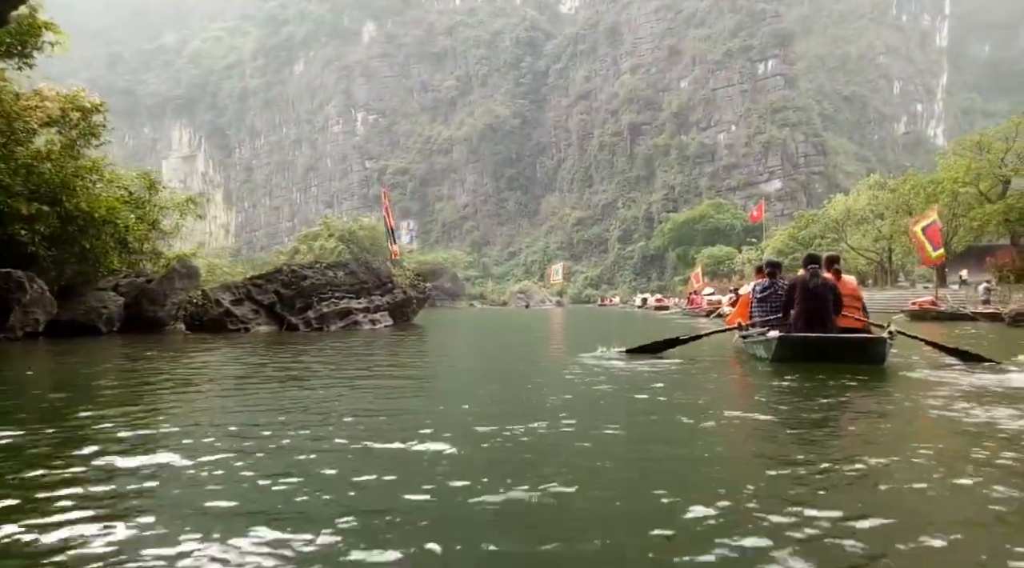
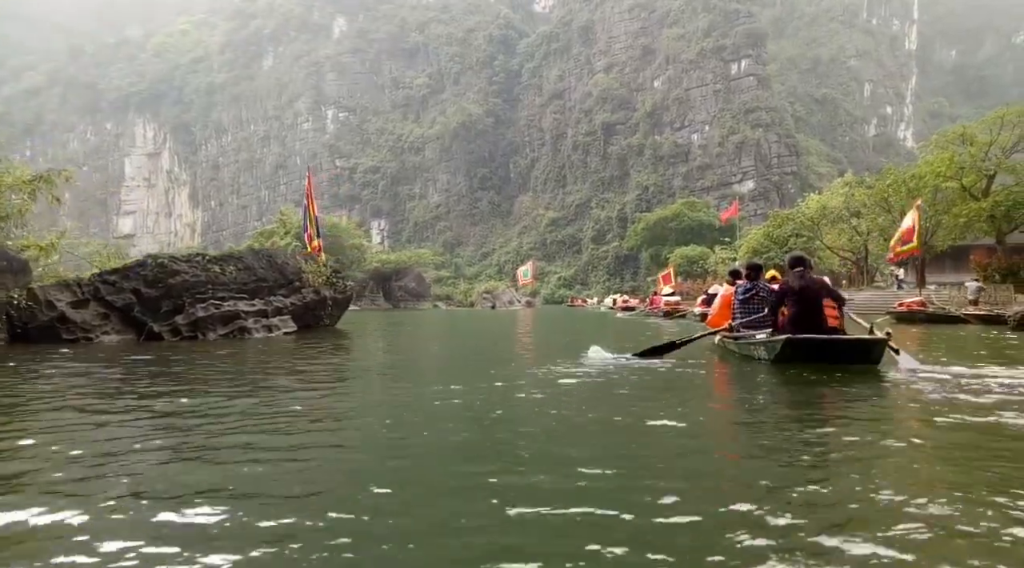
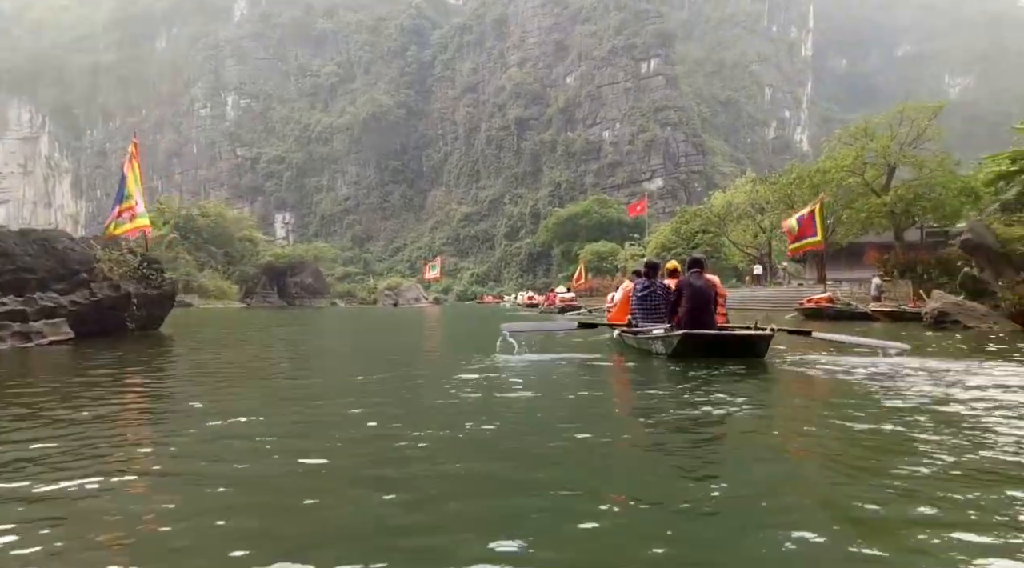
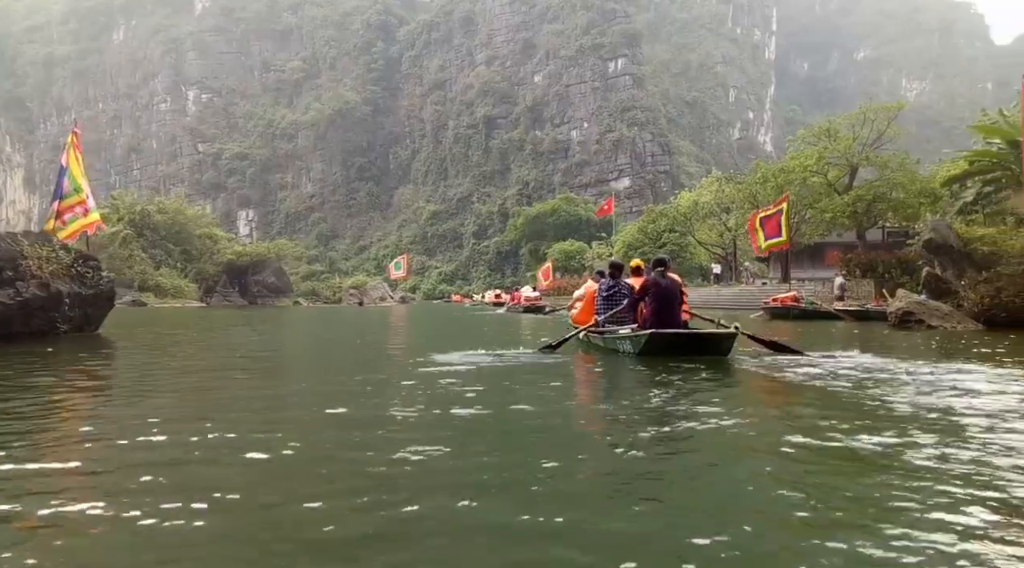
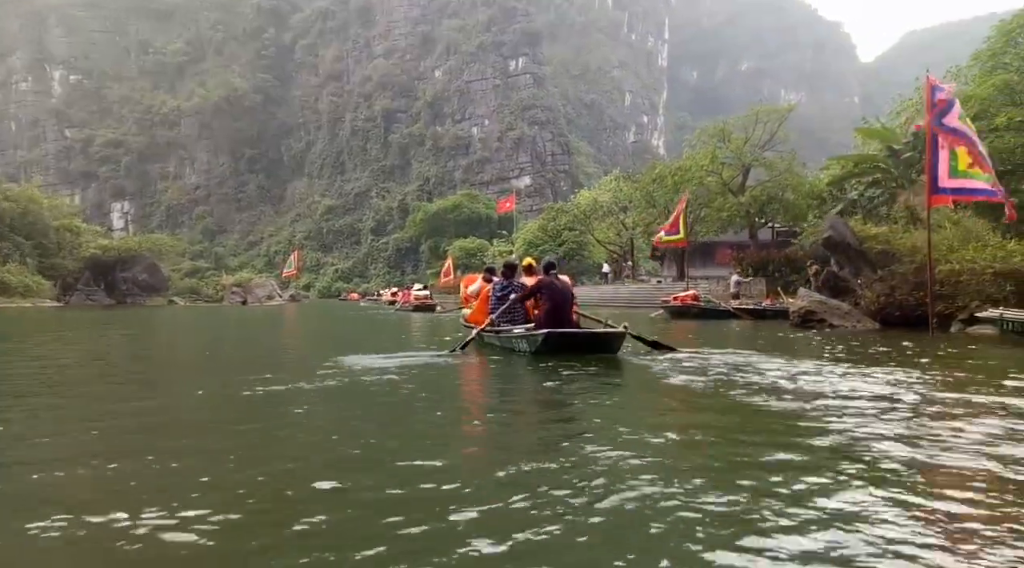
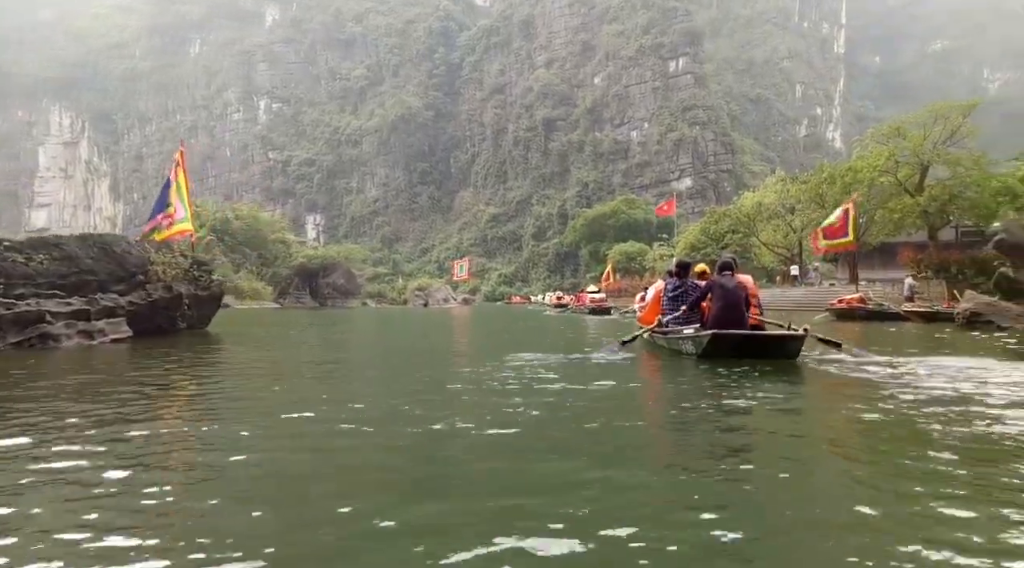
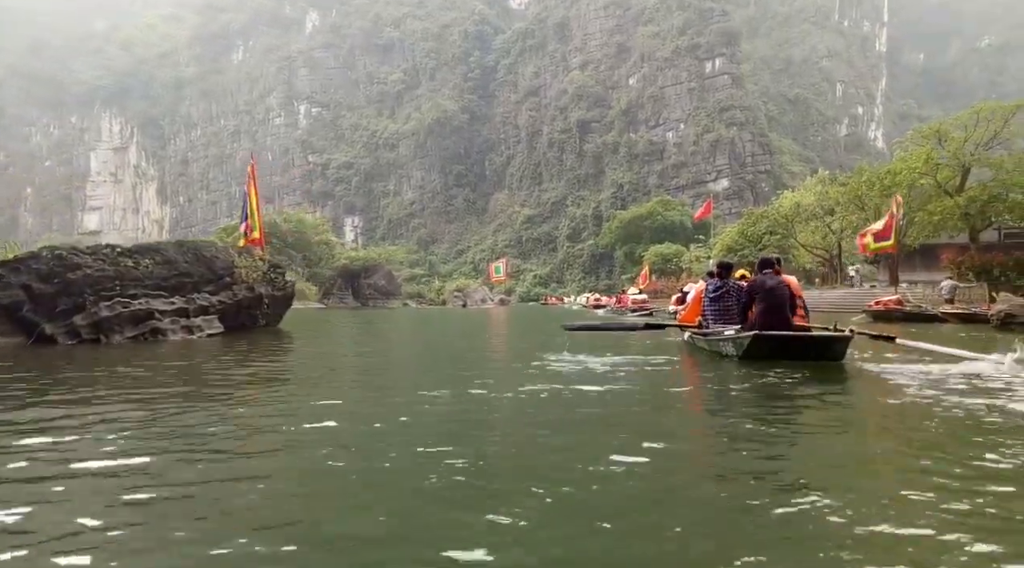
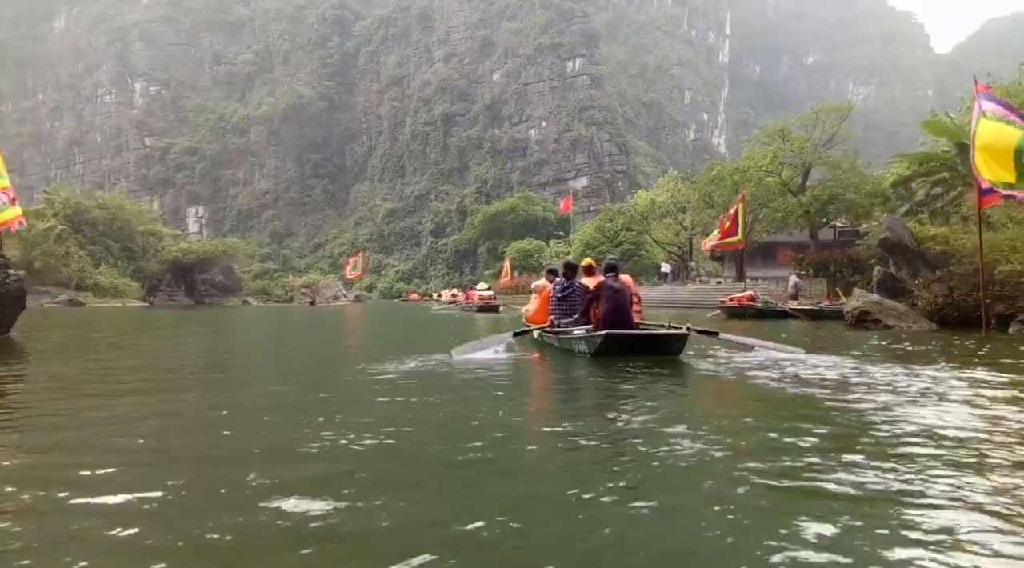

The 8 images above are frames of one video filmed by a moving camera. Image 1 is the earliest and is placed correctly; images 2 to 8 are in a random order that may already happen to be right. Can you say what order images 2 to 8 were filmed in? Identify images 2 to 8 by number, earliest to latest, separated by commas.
2, 7, 6, 3, 4, 8, 5
